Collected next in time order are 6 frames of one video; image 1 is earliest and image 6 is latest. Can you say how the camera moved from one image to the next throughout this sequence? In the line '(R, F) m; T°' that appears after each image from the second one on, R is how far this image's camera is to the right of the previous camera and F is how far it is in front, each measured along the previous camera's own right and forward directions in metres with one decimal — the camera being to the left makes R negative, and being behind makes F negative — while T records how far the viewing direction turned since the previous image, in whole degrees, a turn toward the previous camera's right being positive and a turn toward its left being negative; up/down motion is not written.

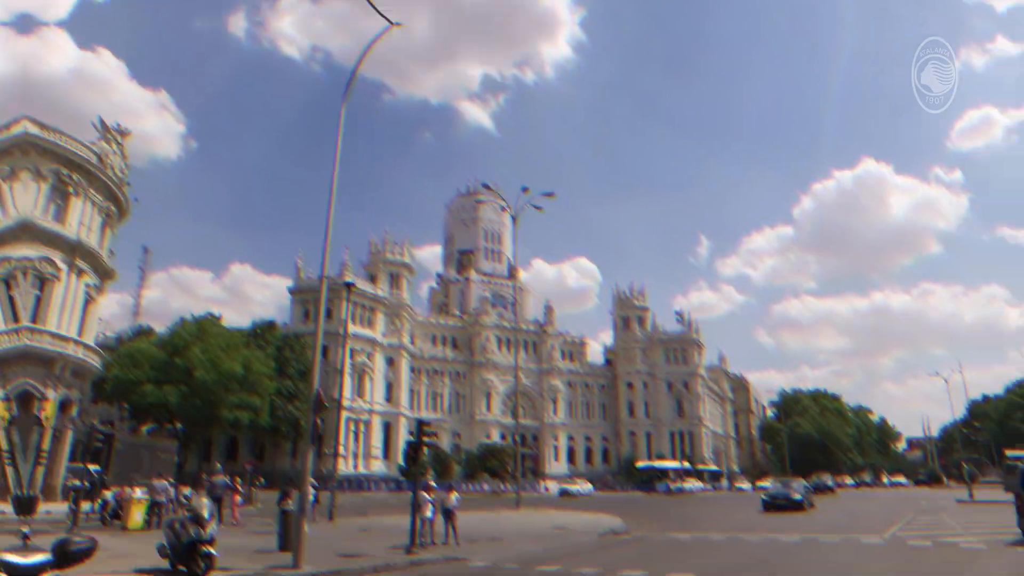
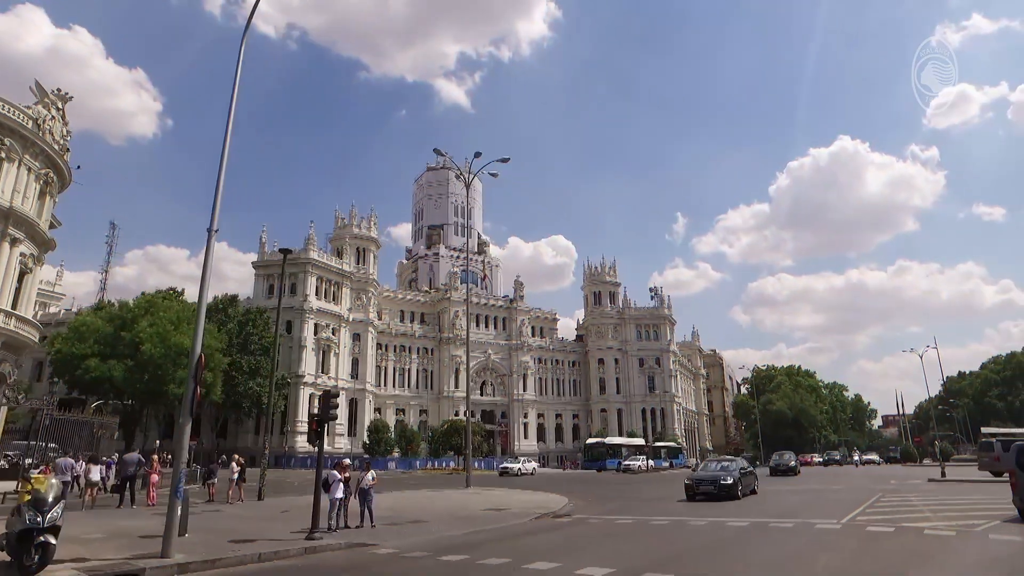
(+0.9, +1.2) m; +2°
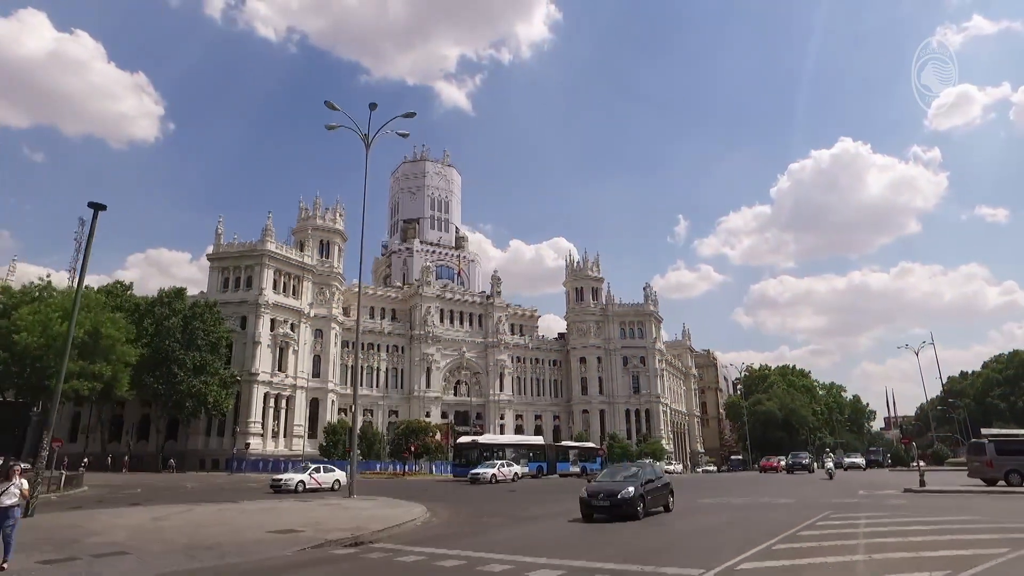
(+3.2, +3.7) m; 0°
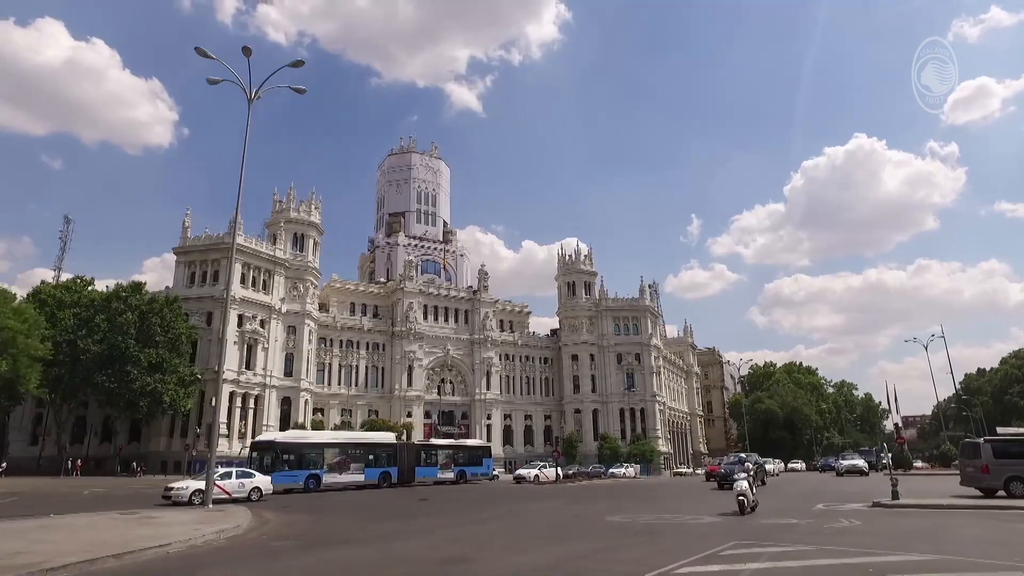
(+3.1, +3.3) m; -1°
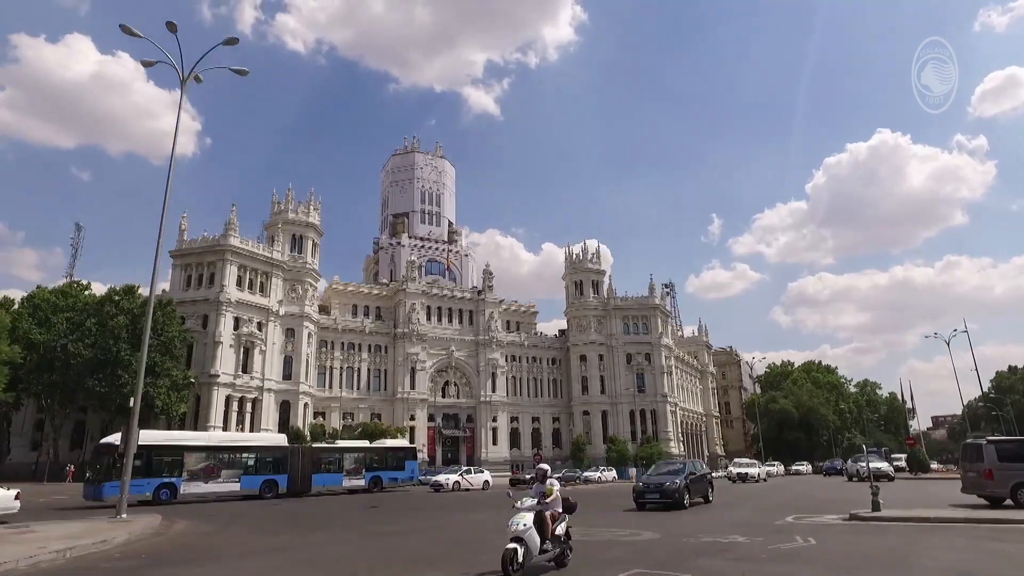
(+1.8, +1.6) m; -2°
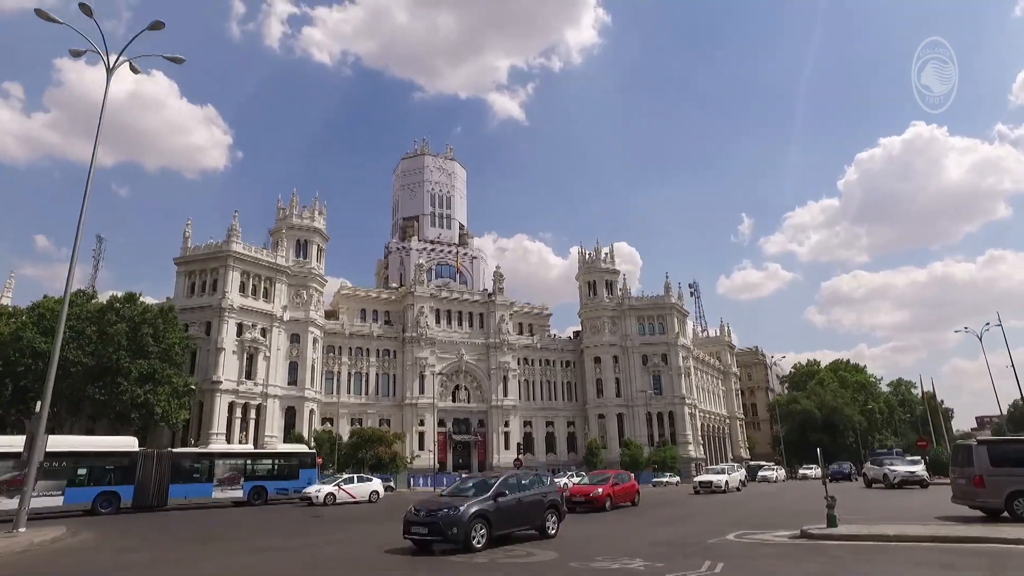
(+2.1, +1.5) m; -3°
